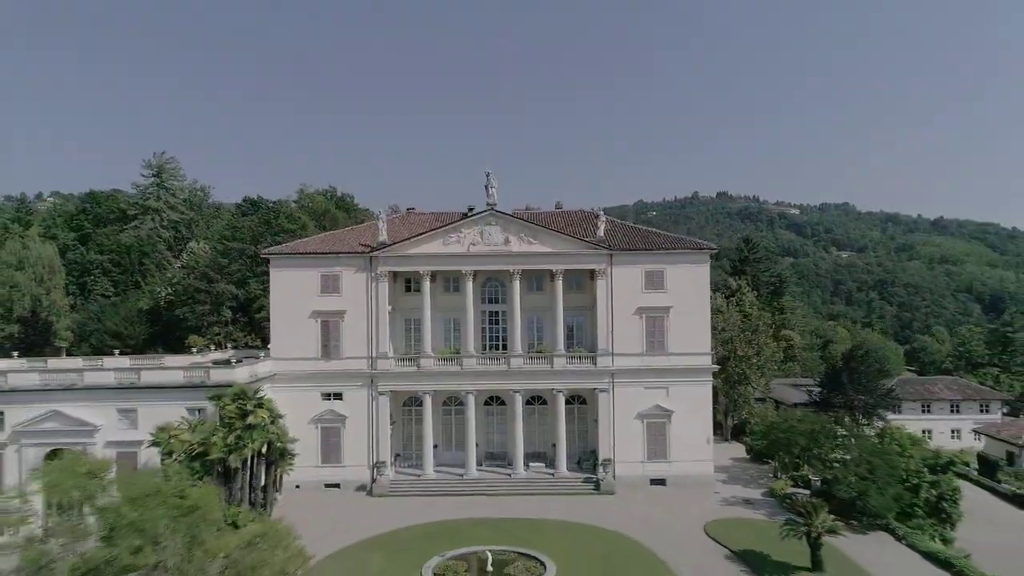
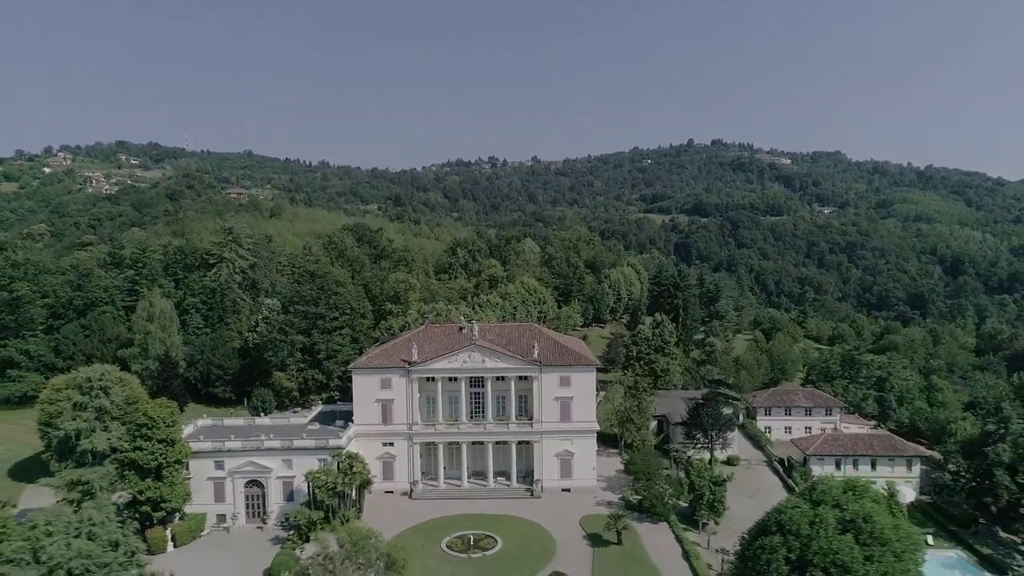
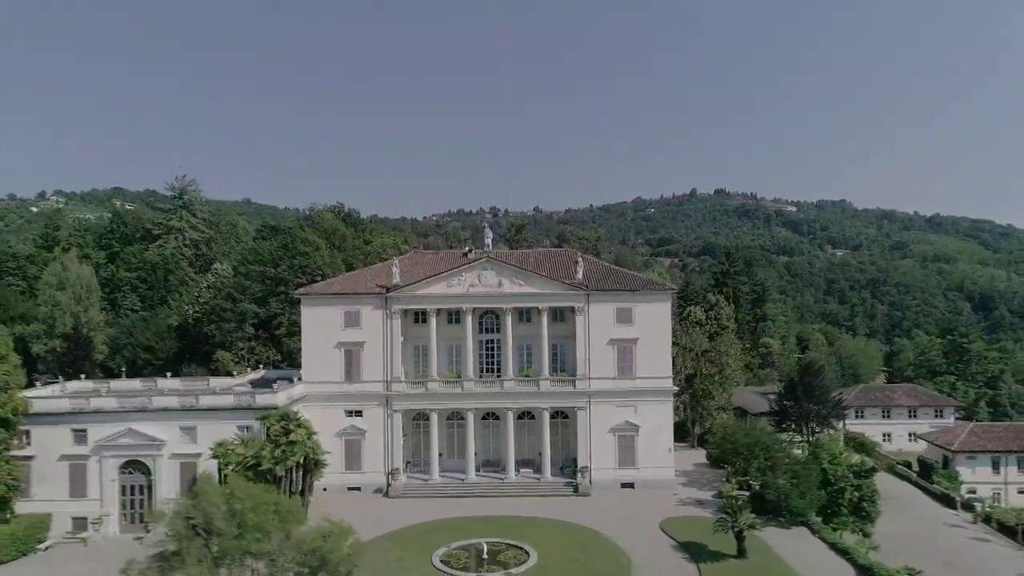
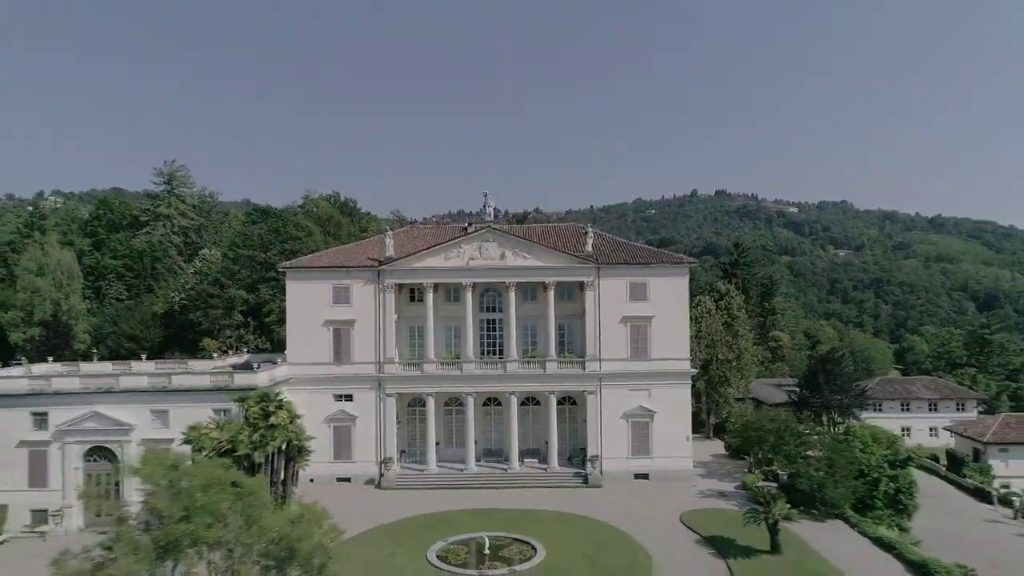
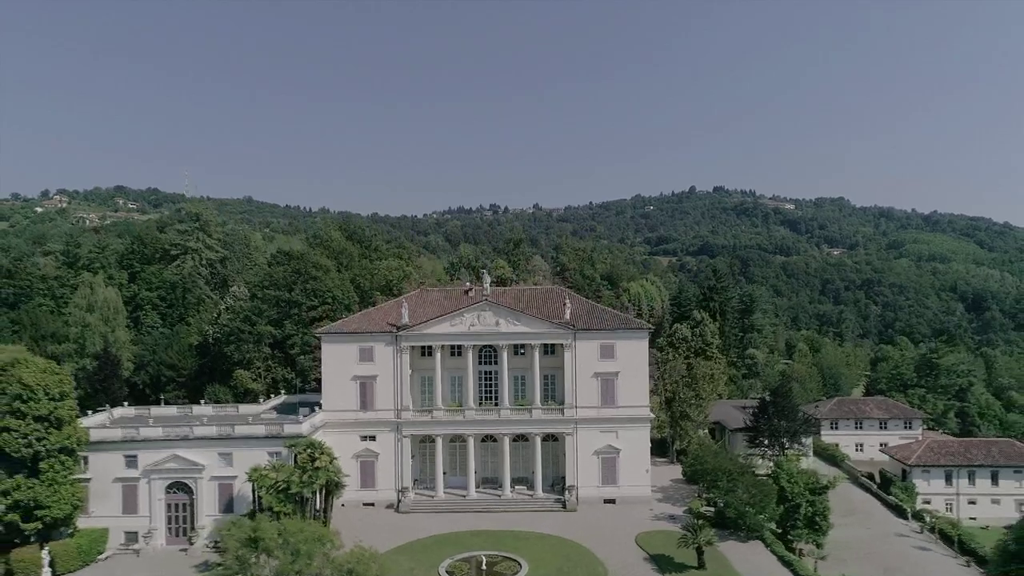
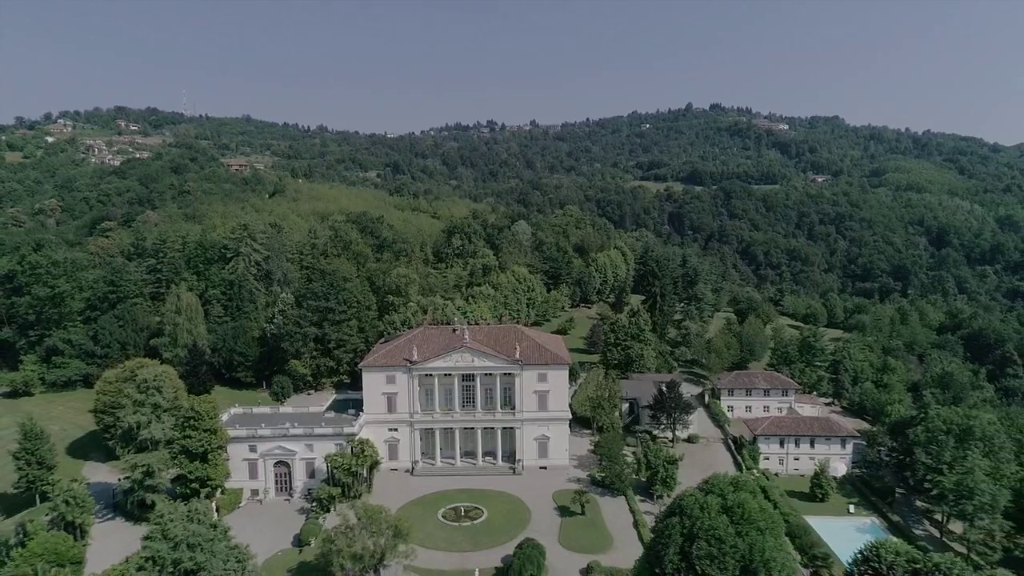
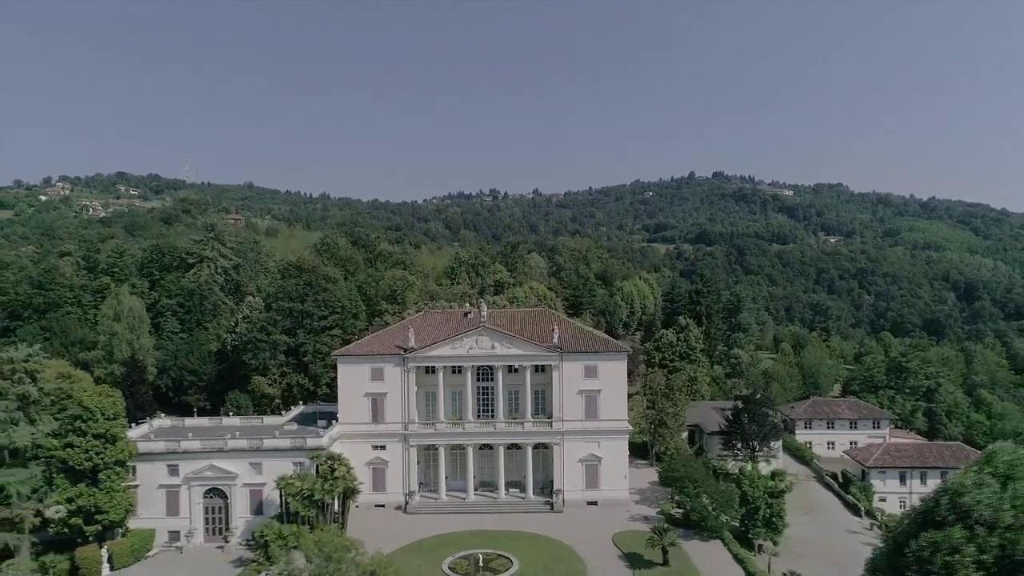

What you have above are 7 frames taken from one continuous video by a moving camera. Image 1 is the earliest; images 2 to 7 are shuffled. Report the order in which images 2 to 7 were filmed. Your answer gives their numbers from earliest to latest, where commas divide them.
4, 3, 5, 7, 2, 6
